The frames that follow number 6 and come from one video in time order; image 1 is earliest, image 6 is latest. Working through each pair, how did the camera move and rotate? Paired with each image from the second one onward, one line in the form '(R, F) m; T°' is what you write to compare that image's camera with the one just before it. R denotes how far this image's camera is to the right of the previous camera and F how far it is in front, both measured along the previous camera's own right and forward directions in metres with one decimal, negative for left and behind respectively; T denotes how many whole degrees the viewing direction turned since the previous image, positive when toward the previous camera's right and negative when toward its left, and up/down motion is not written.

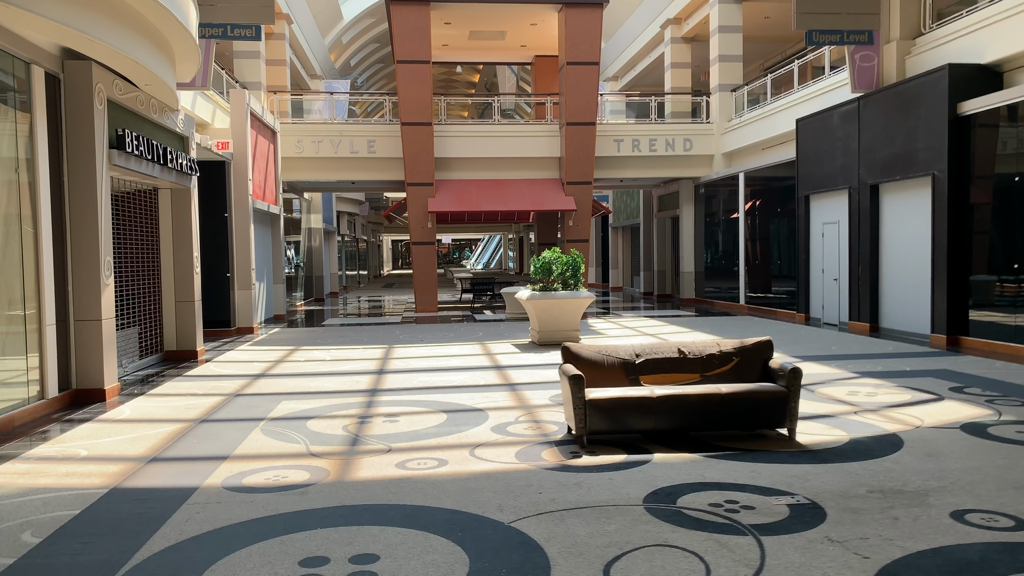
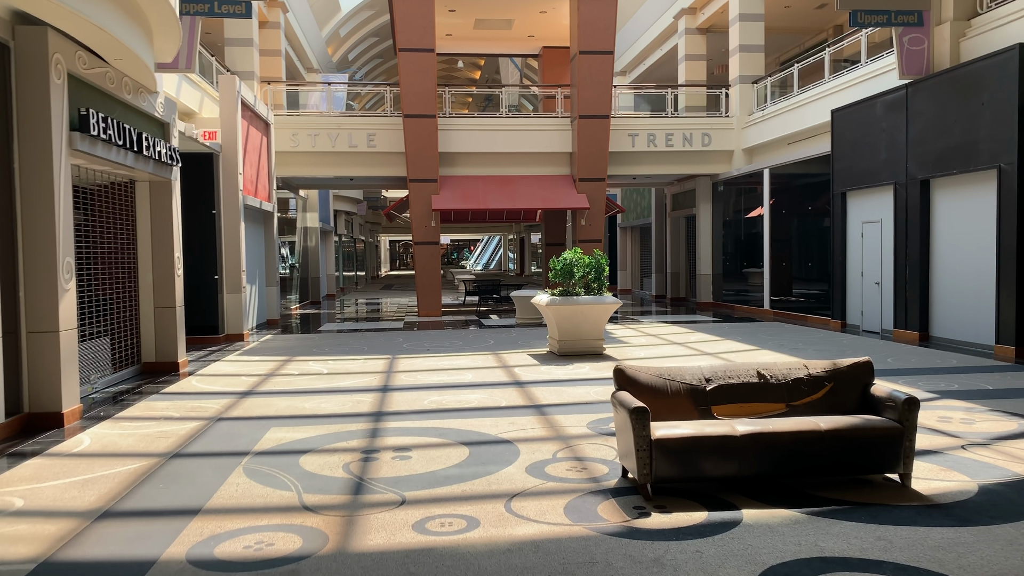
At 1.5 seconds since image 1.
(-0.3, +1.2) m; 0°
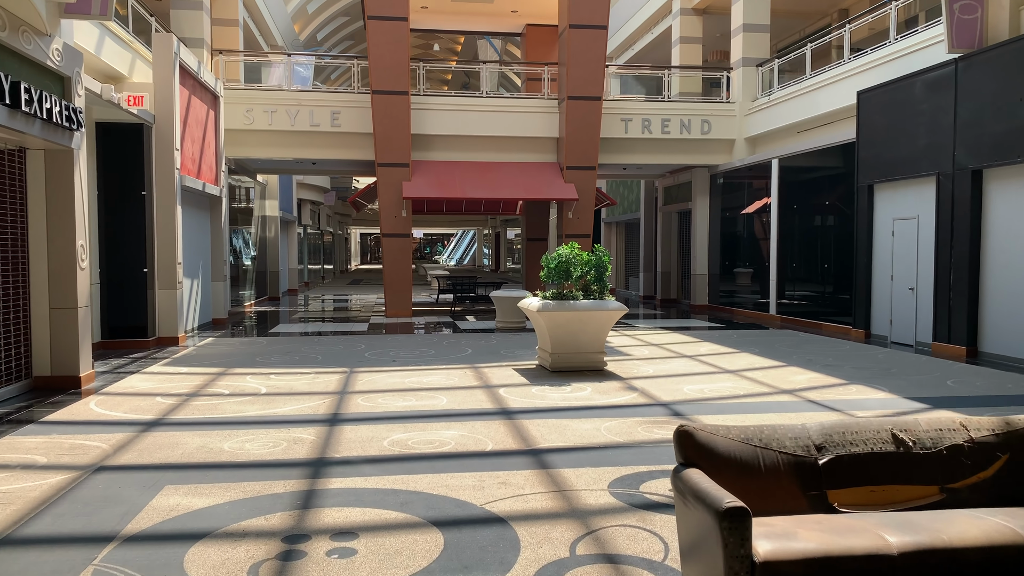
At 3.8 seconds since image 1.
(-0.1, +1.9) m; +2°
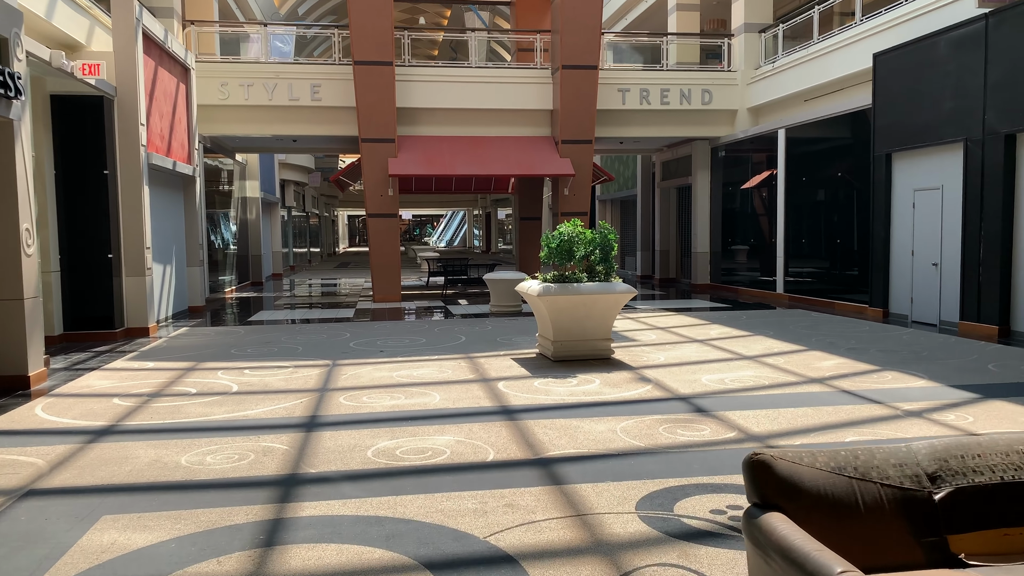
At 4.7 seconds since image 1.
(-0.1, +0.8) m; +1°
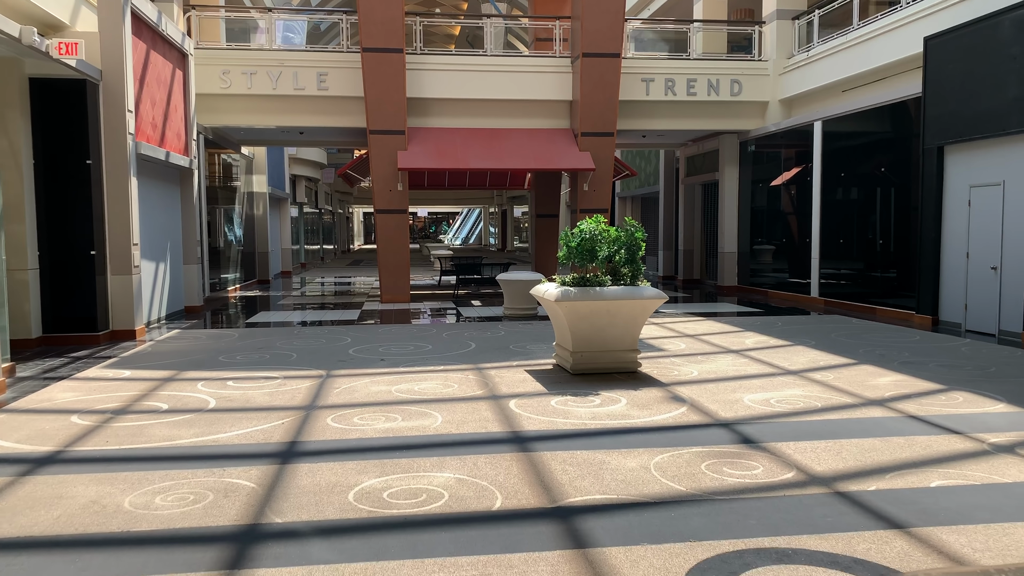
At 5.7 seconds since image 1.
(0.0, +0.9) m; -1°
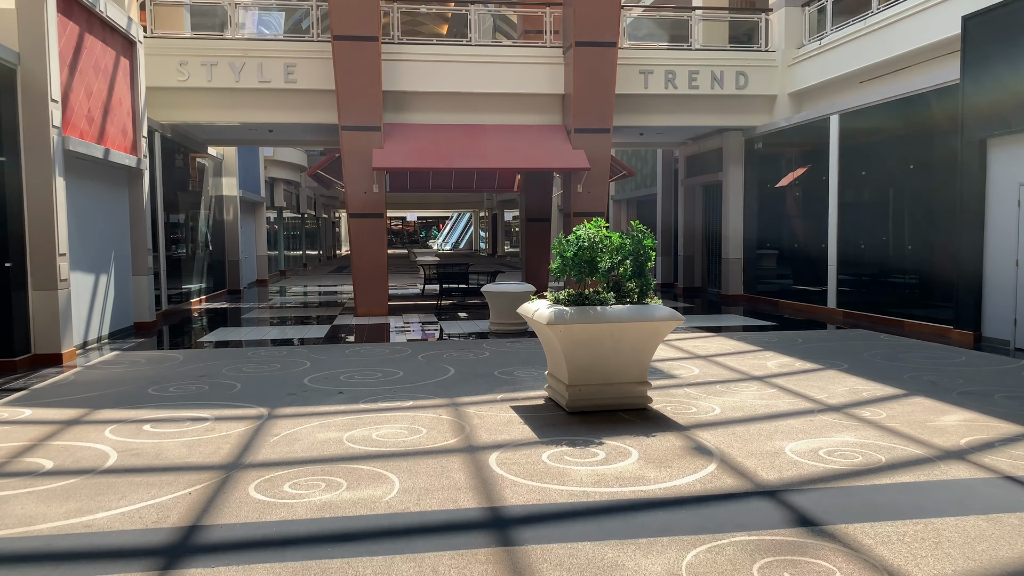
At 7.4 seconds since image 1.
(+0.1, +1.3) m; +1°
